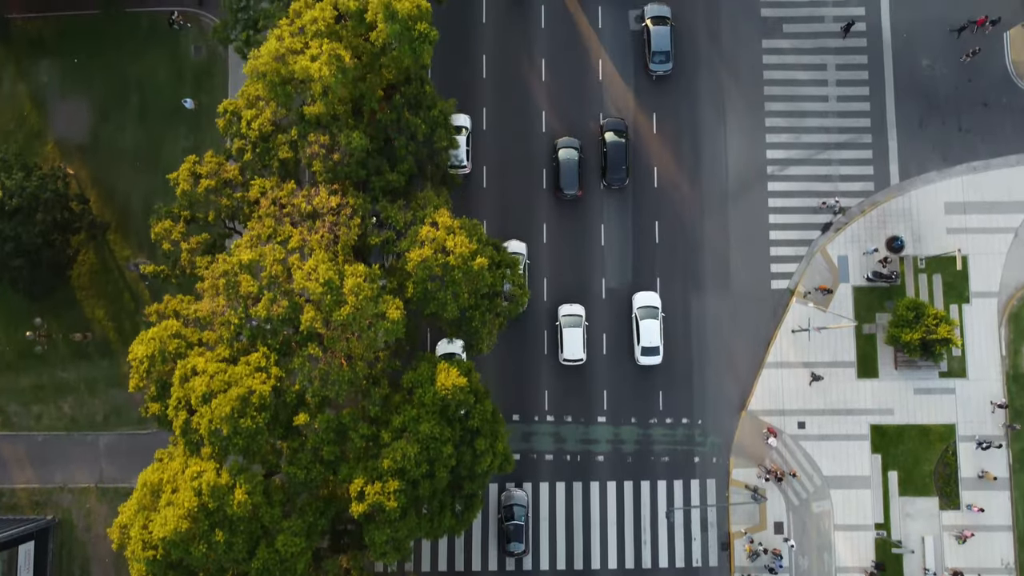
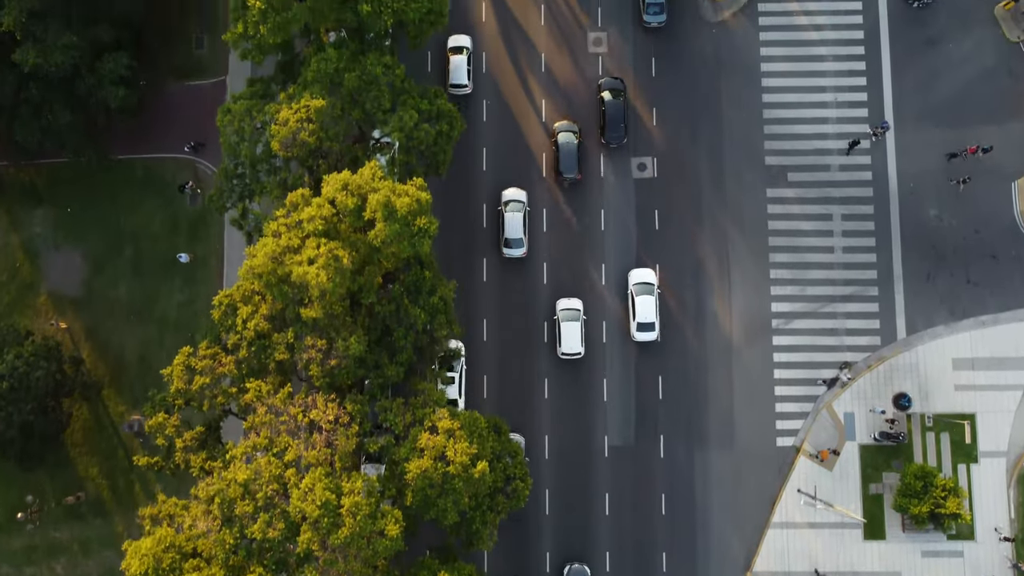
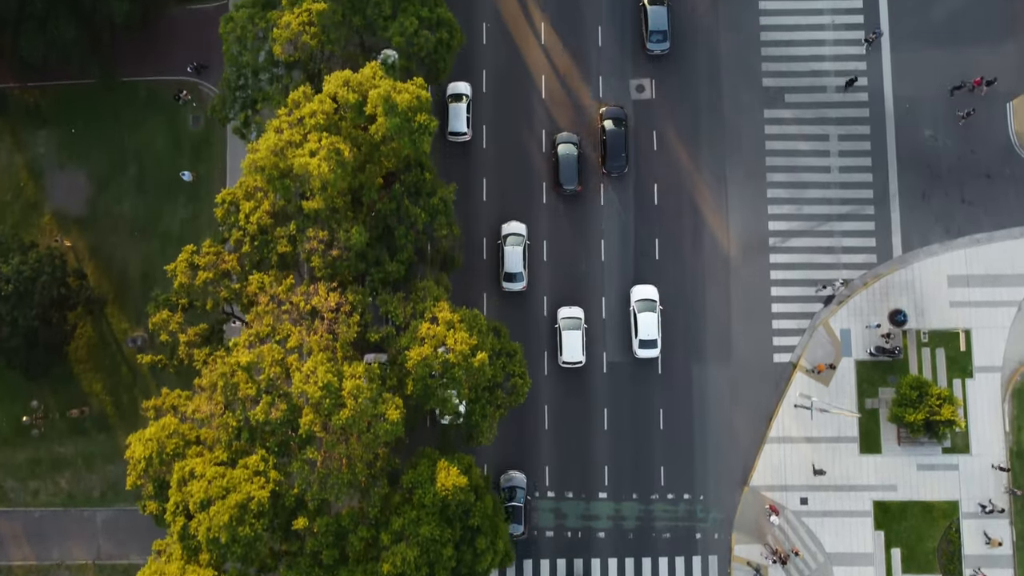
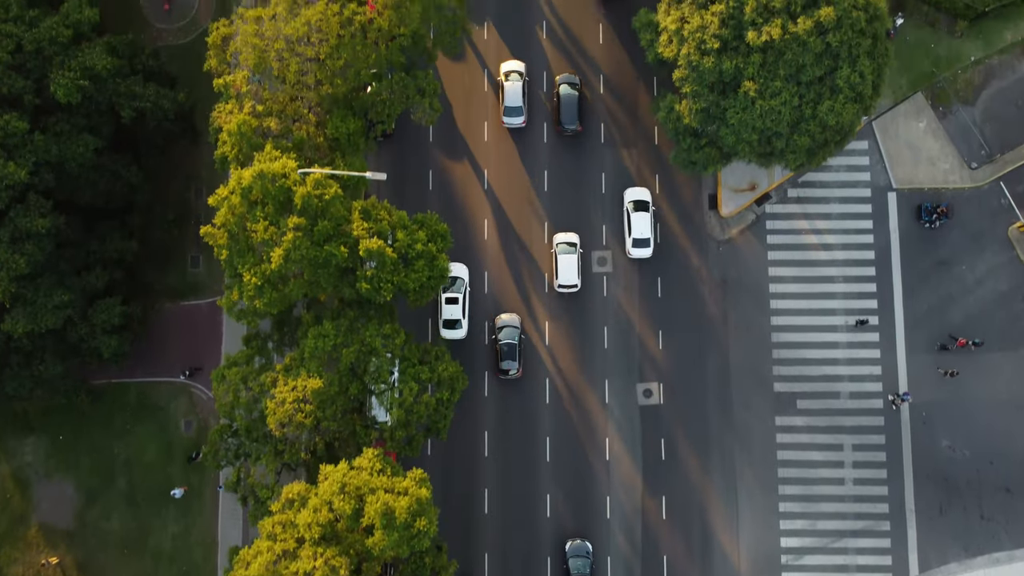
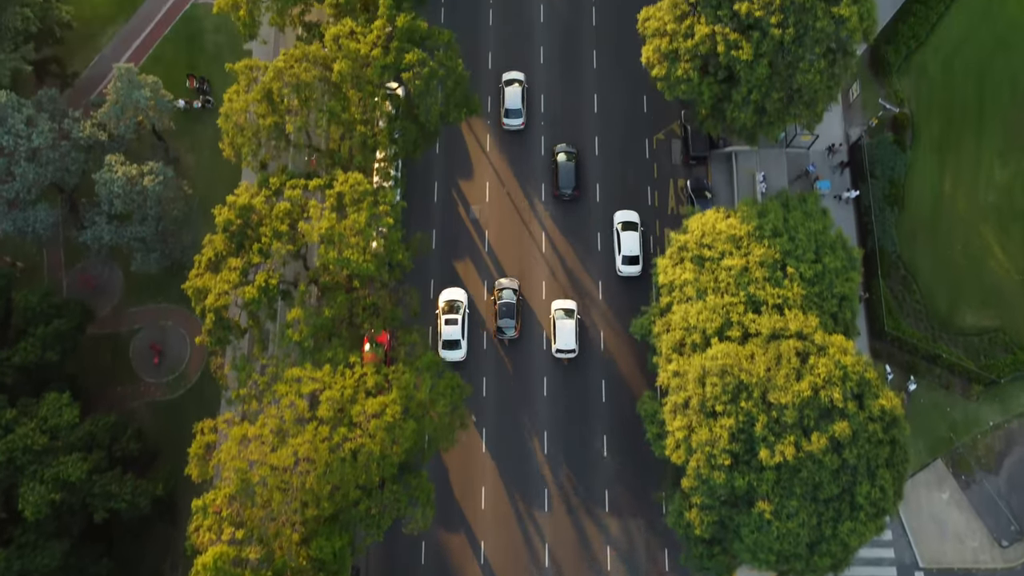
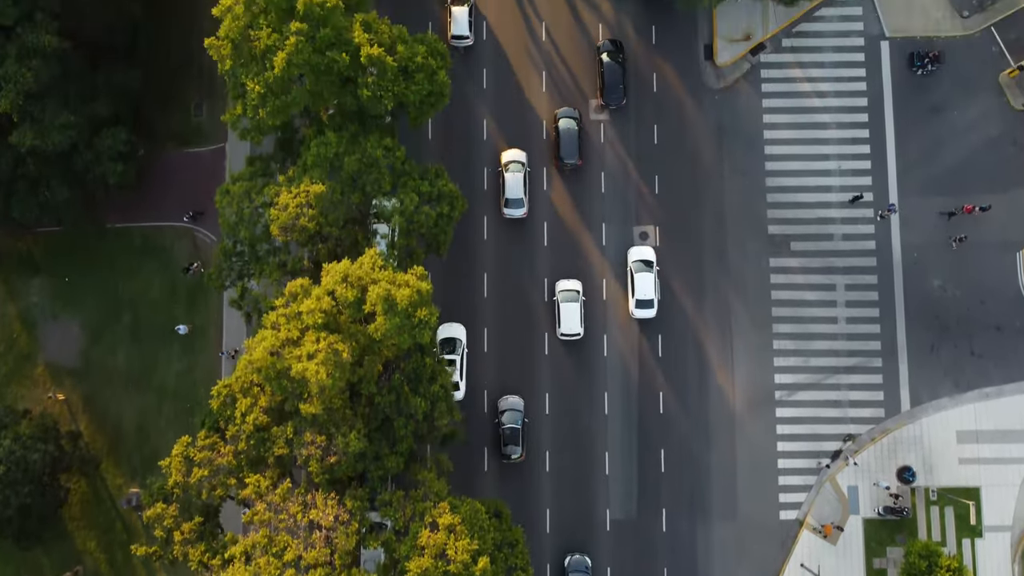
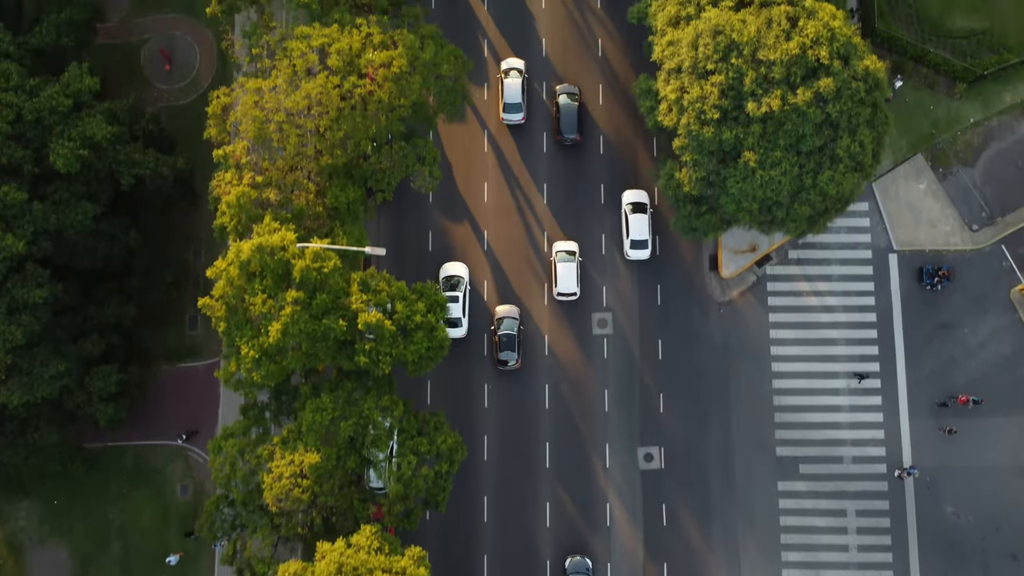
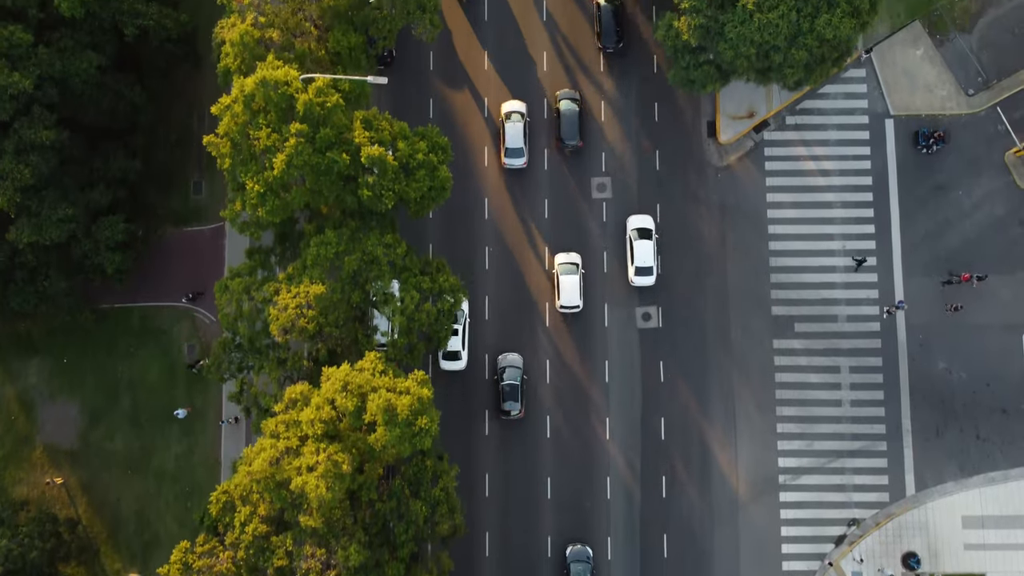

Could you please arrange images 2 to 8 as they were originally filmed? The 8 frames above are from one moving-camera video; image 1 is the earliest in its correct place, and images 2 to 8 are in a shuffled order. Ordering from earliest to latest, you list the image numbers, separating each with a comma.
3, 2, 6, 8, 4, 7, 5
